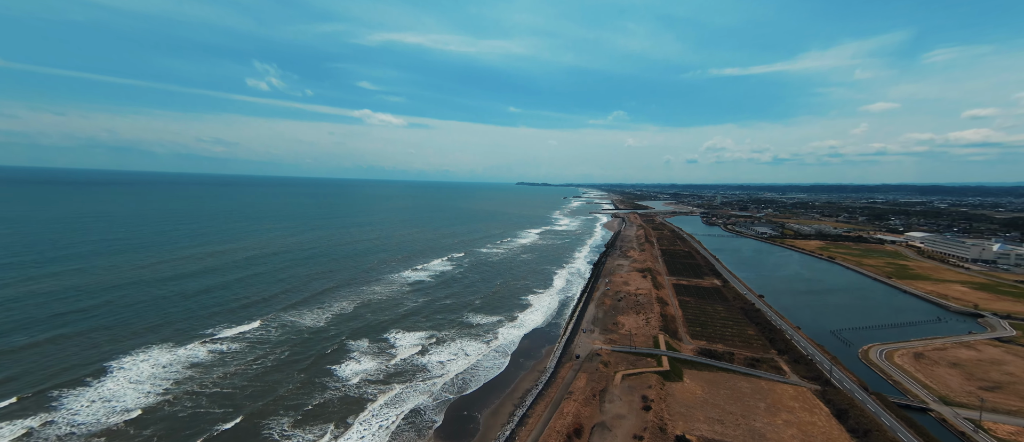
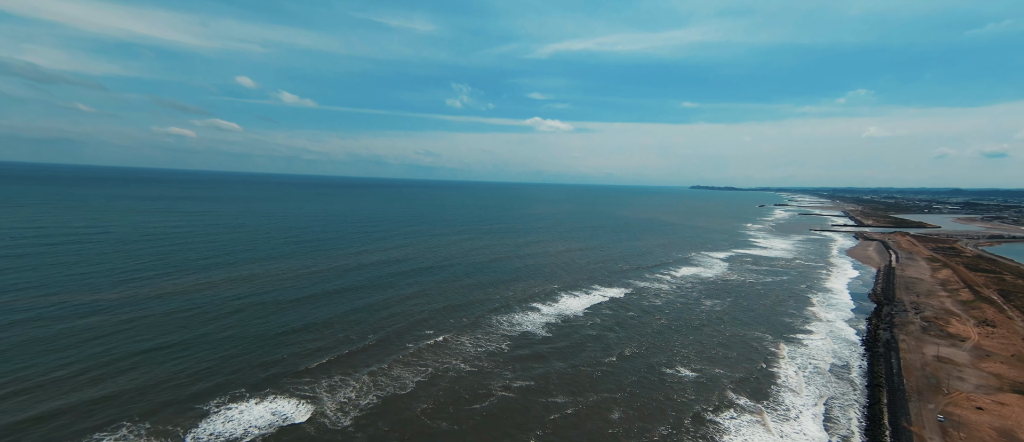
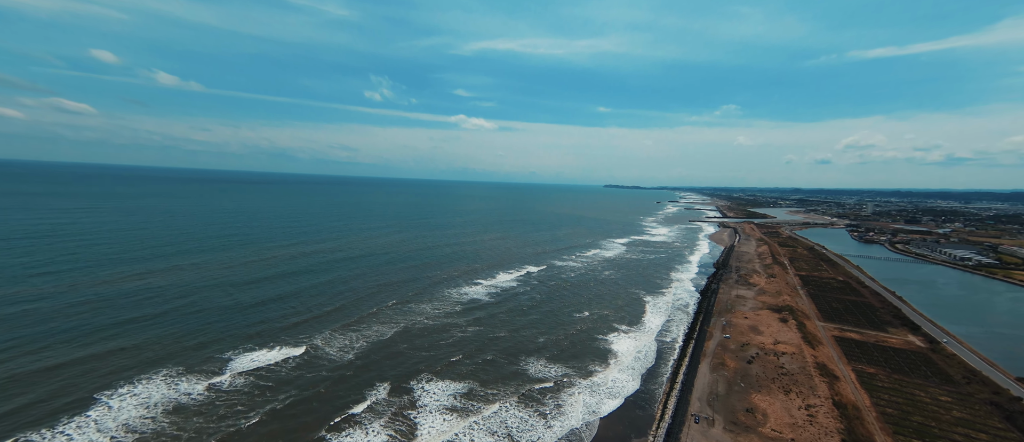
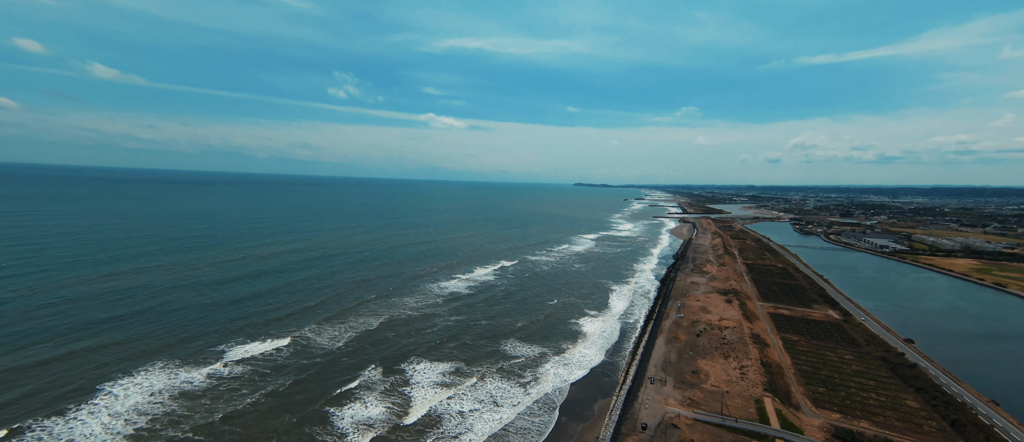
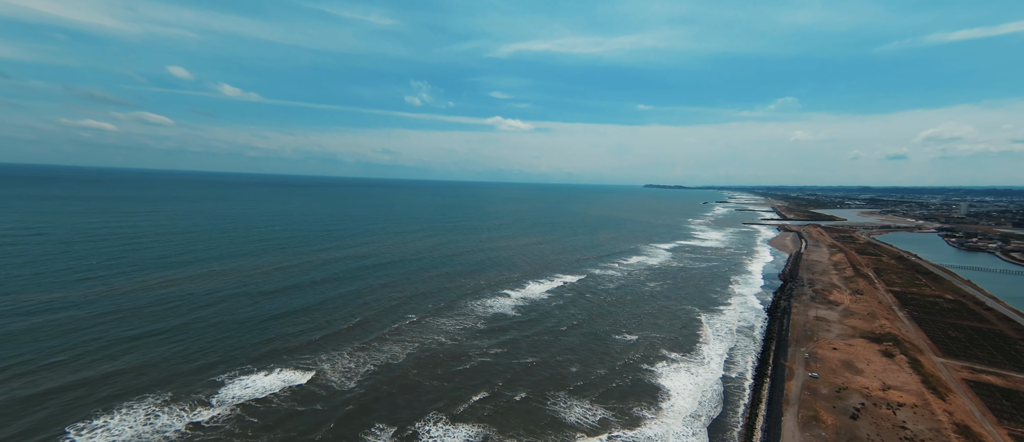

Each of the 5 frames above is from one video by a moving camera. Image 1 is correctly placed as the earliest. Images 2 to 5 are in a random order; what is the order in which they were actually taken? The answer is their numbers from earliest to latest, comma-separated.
4, 3, 5, 2
